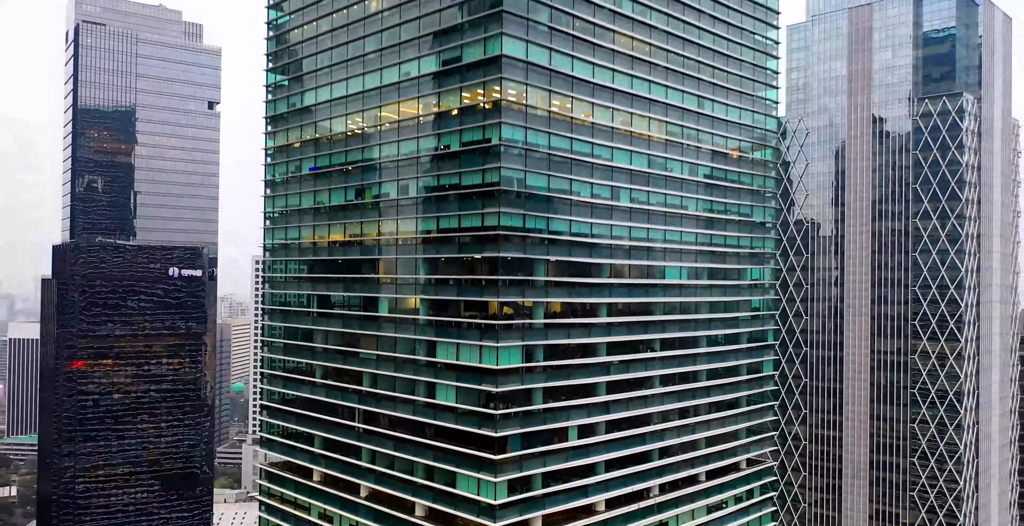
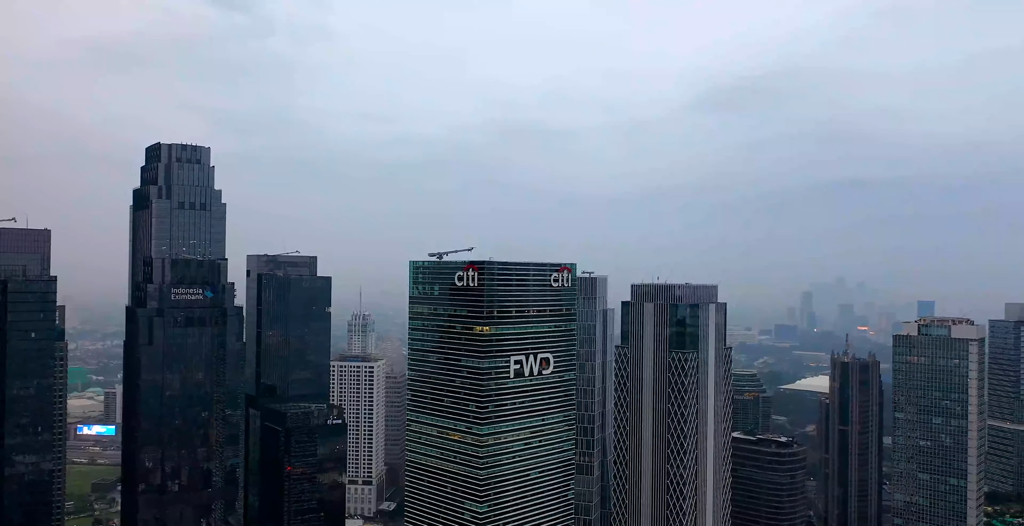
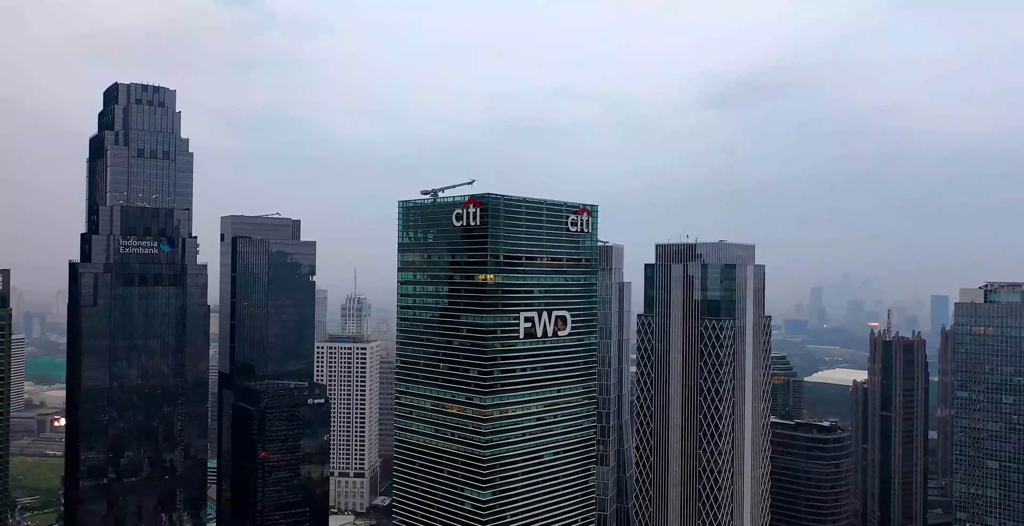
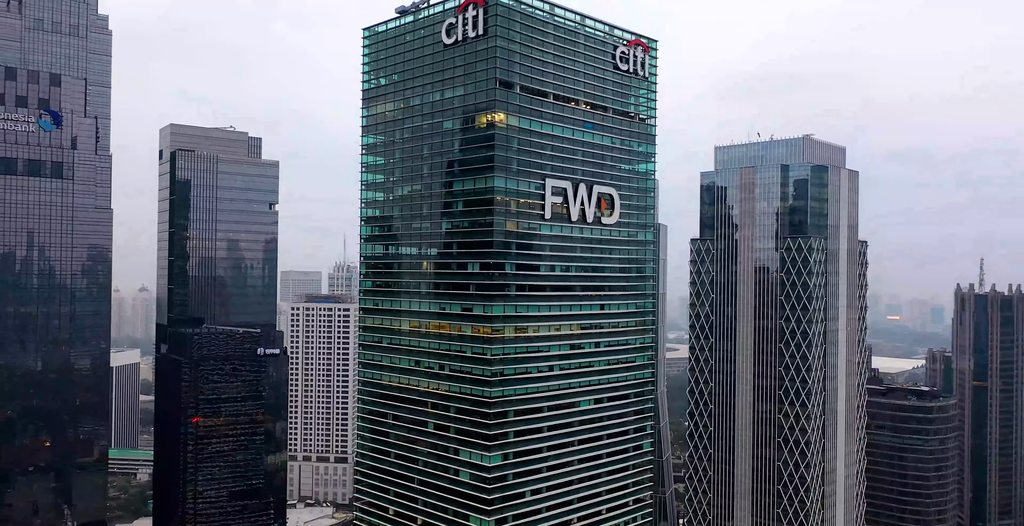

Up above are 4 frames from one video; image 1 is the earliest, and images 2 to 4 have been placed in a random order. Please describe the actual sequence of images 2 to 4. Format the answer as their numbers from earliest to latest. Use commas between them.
4, 3, 2
